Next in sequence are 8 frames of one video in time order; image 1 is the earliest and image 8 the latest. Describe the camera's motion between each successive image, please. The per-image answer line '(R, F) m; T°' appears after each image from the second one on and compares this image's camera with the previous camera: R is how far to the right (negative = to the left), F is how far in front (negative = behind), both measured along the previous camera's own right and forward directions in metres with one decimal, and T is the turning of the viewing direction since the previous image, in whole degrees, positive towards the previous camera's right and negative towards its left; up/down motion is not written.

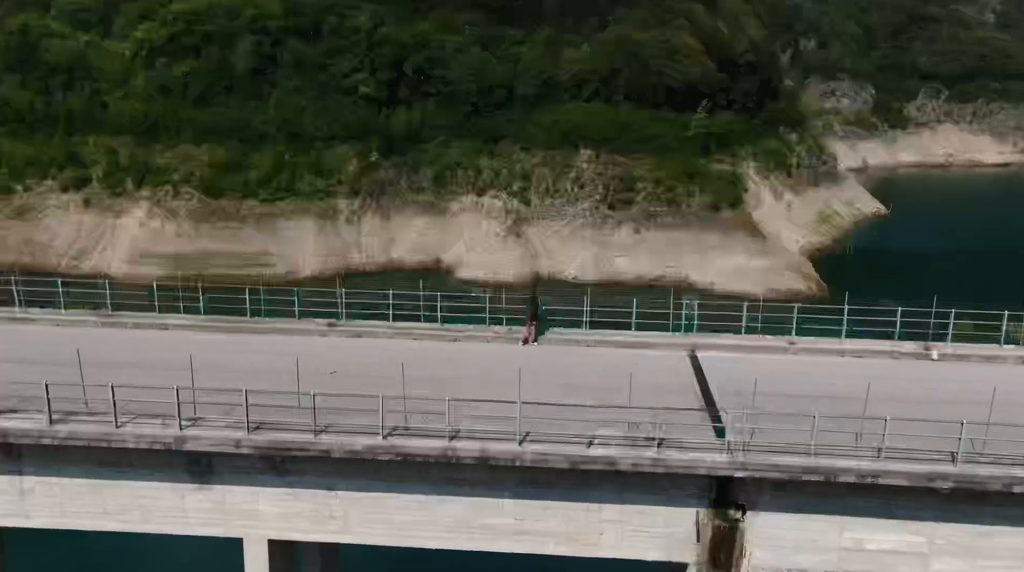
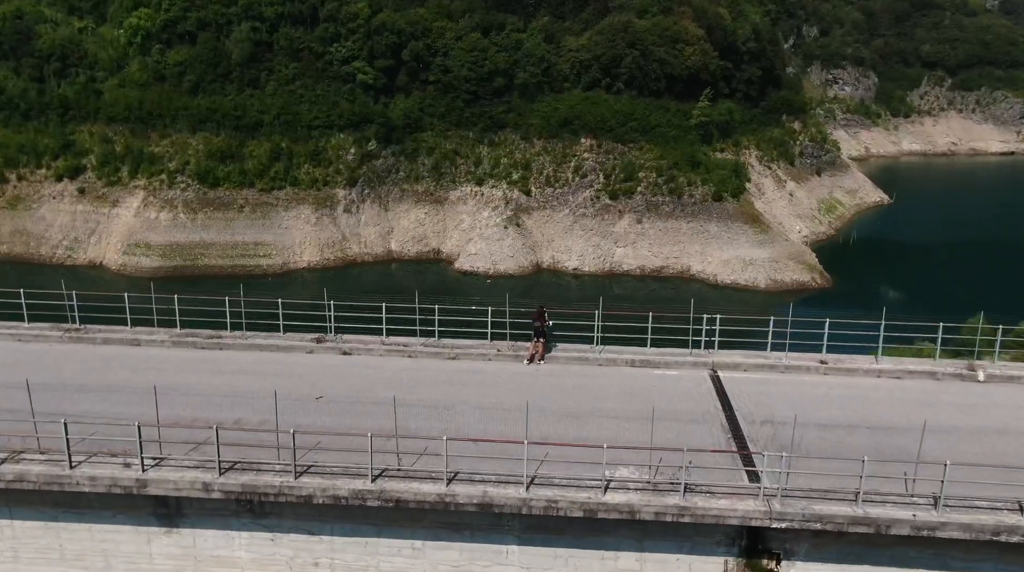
(0.0, +0.8) m; 0°
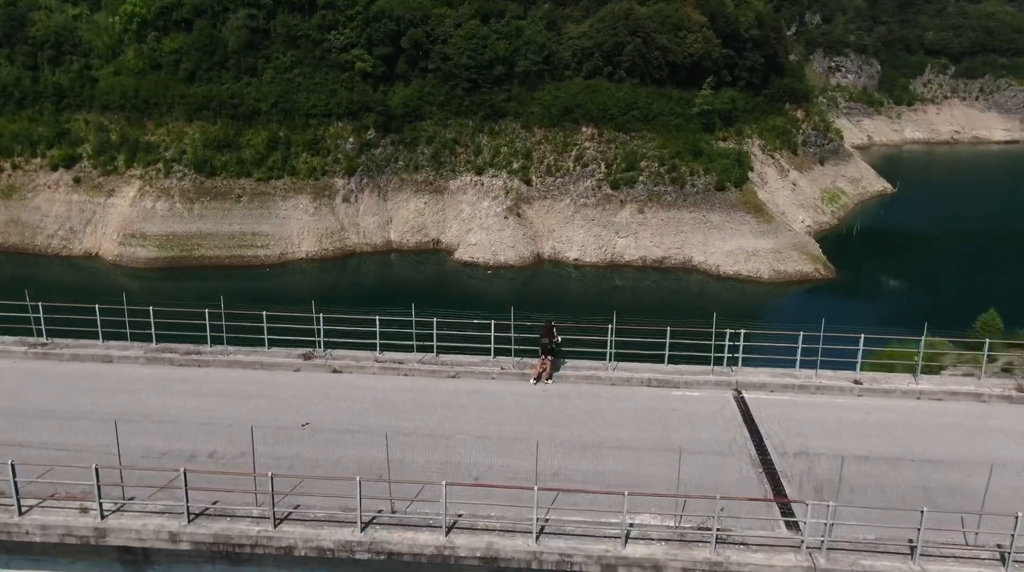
(0.0, +0.7) m; 0°
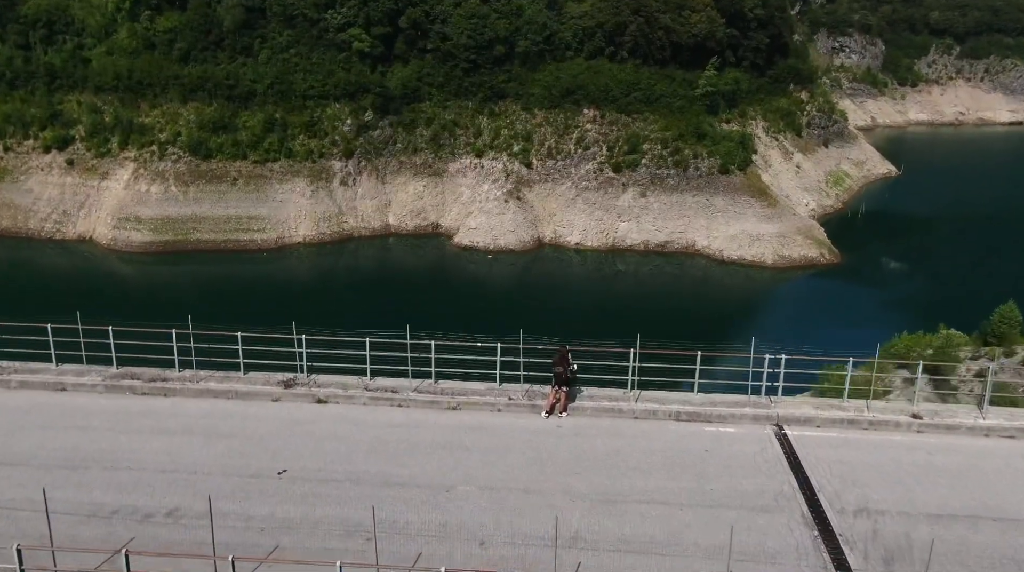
(-0.1, +0.9) m; 0°
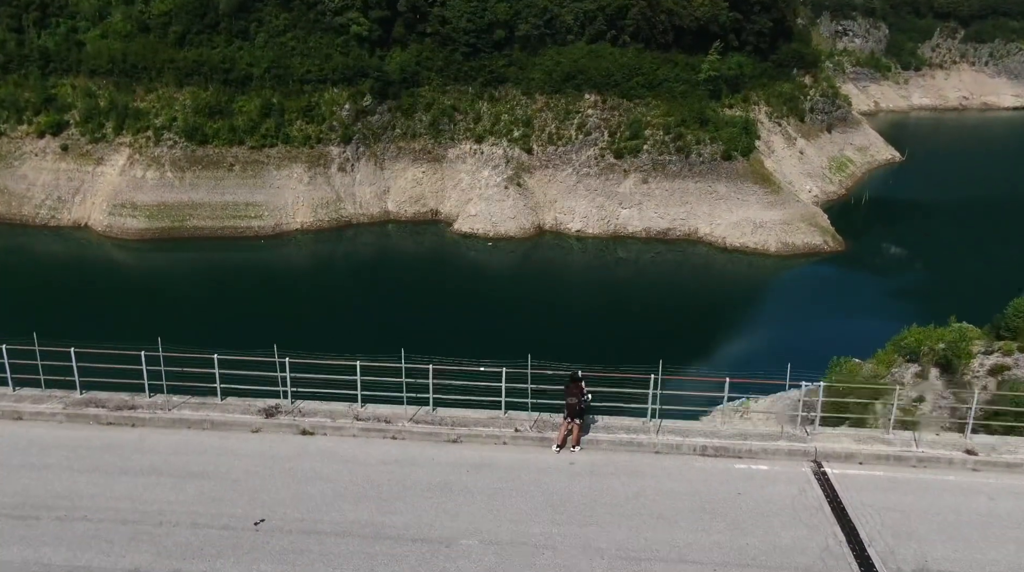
(0.0, +0.7) m; 0°
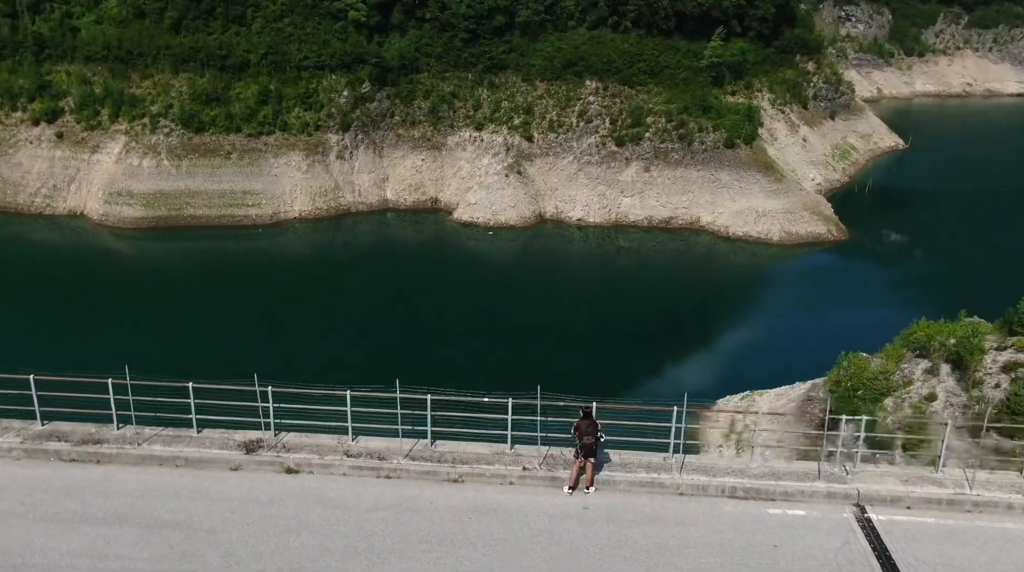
(0.0, +0.6) m; 0°
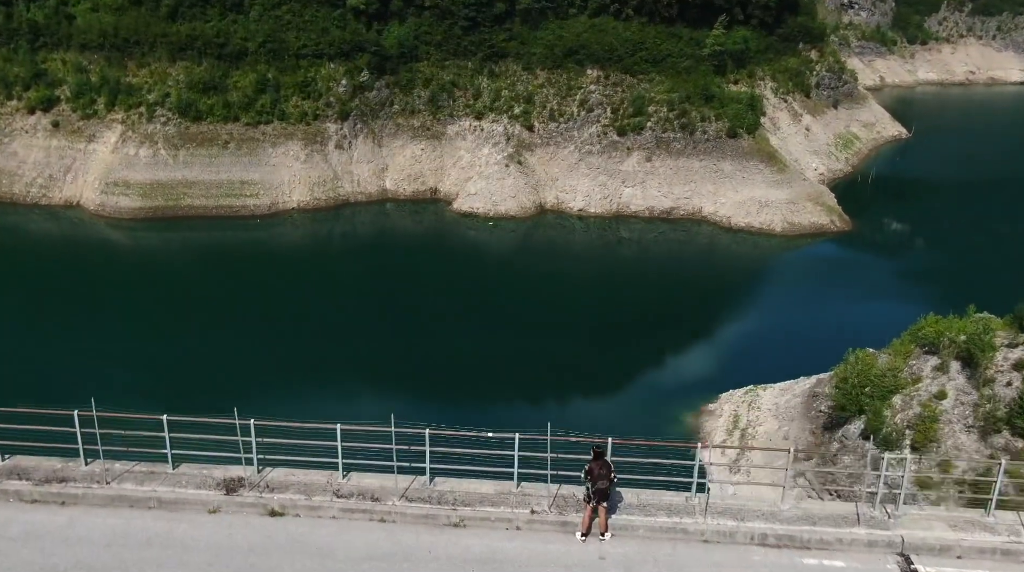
(0.0, +0.5) m; 0°
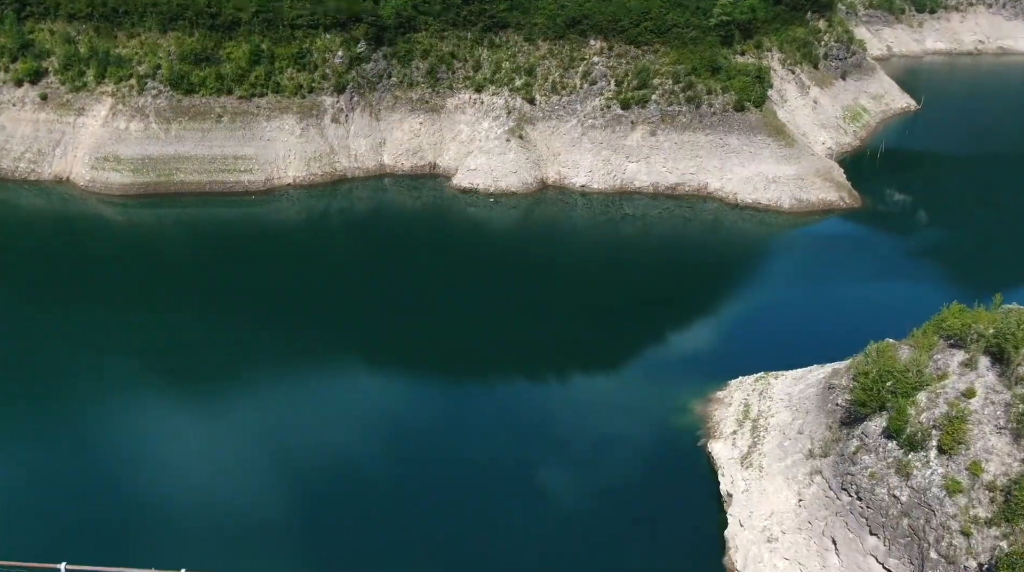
(-0.1, +1.3) m; 0°
